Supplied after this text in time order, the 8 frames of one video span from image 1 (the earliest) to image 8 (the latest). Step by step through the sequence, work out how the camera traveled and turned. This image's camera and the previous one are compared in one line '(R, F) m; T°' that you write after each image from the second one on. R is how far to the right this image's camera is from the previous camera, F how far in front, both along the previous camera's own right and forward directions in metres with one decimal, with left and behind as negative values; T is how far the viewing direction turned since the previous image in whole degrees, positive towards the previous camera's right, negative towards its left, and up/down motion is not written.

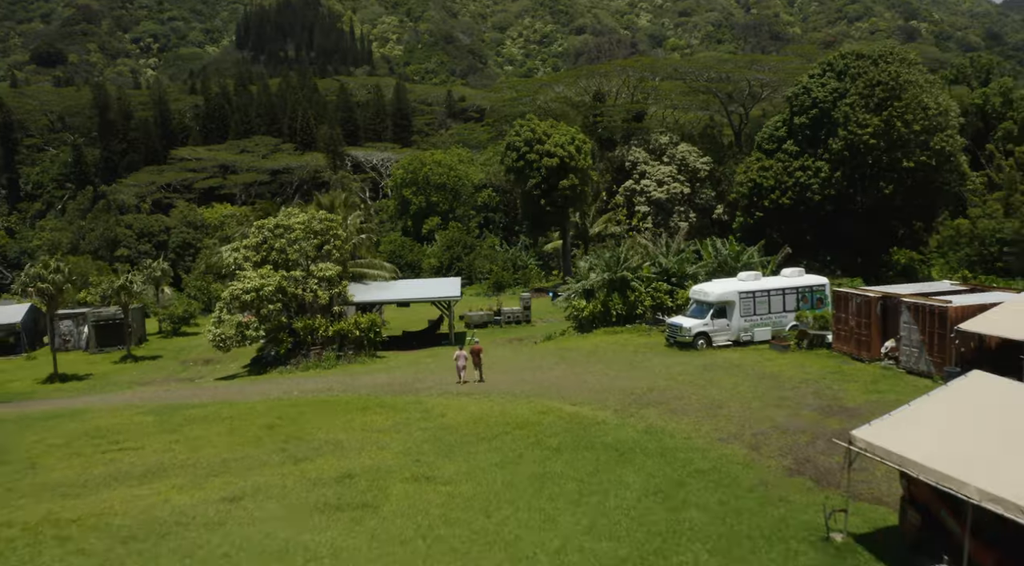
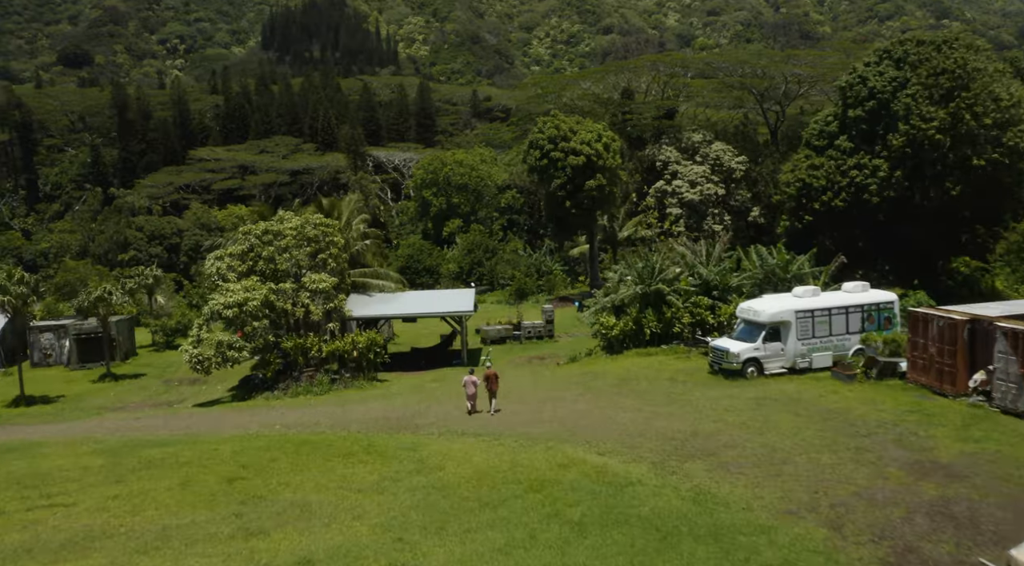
(+0.2, +2.8) m; -2°
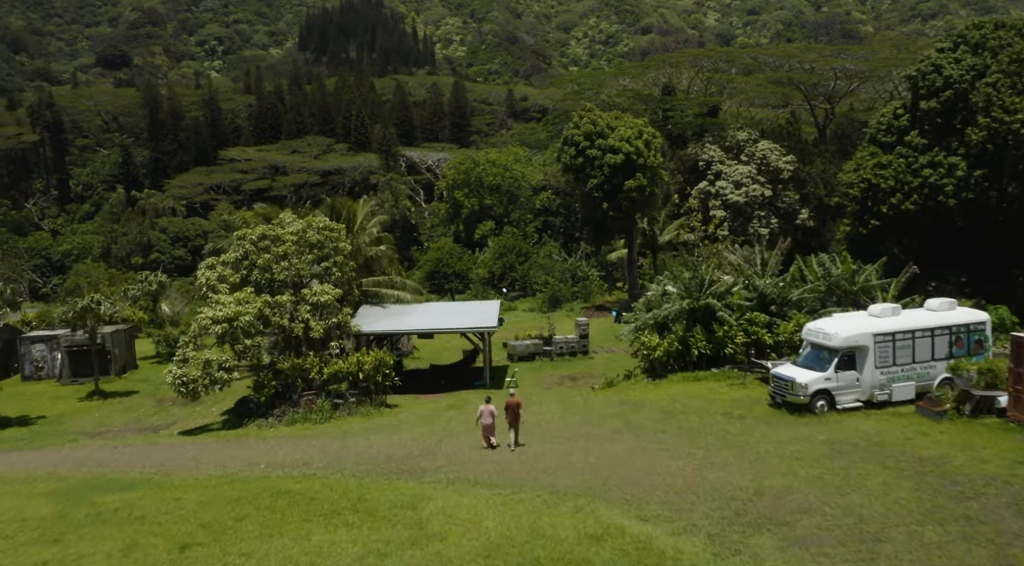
(+0.2, +2.5) m; -3°
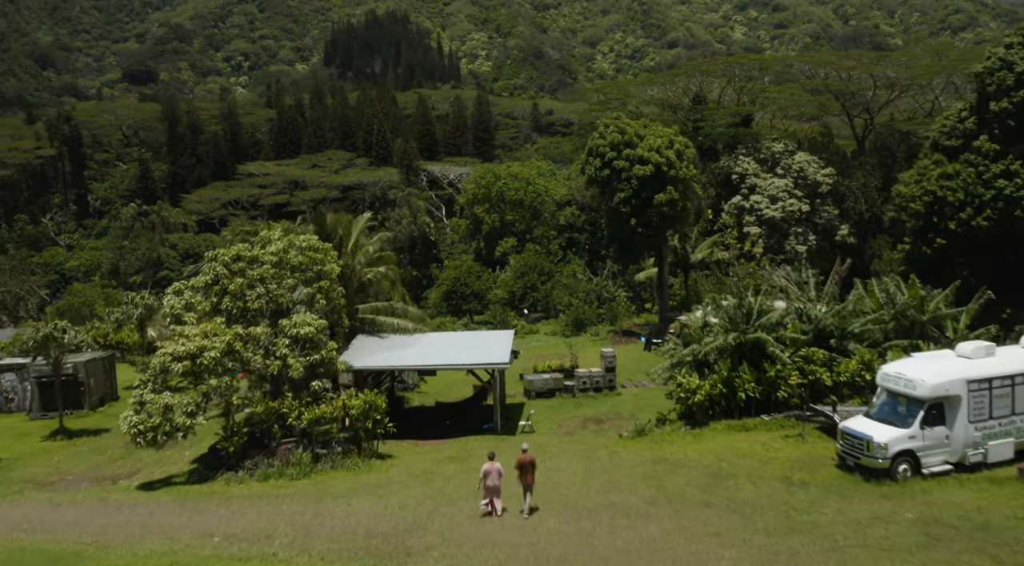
(+0.2, +2.6) m; -2°
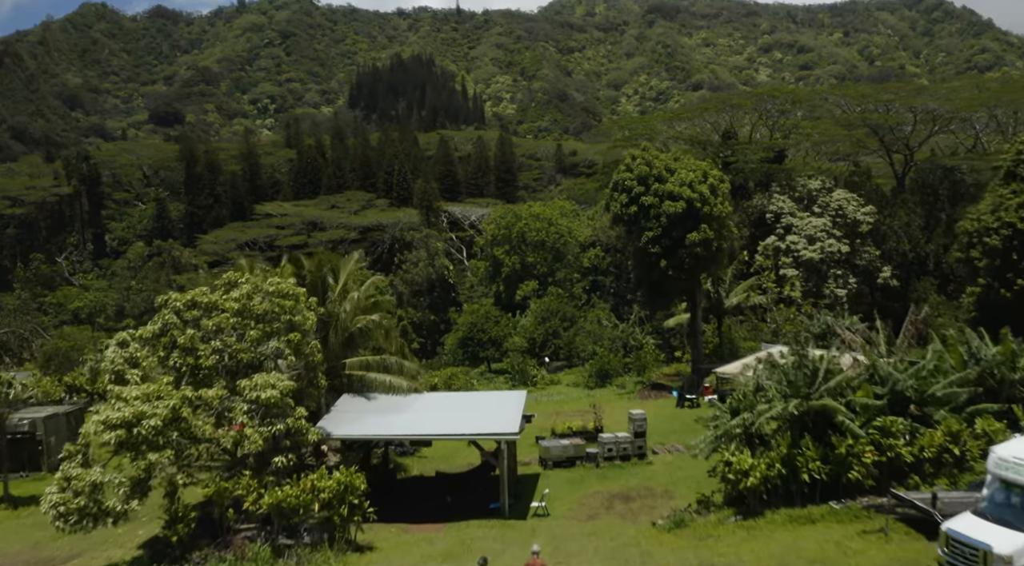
(+0.2, +2.6) m; -2°
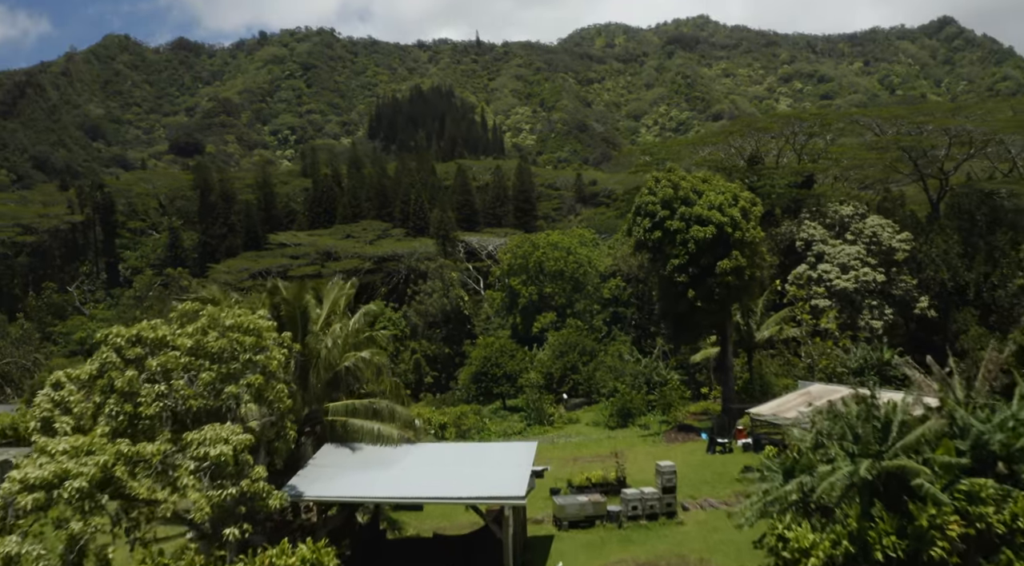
(+0.2, +2.1) m; -1°
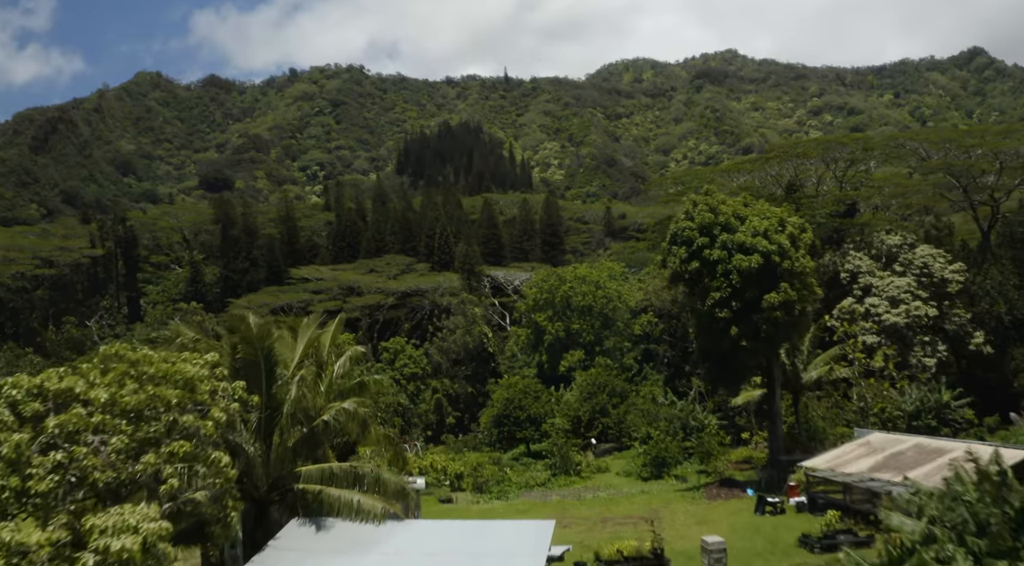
(+0.2, +2.4) m; -2°
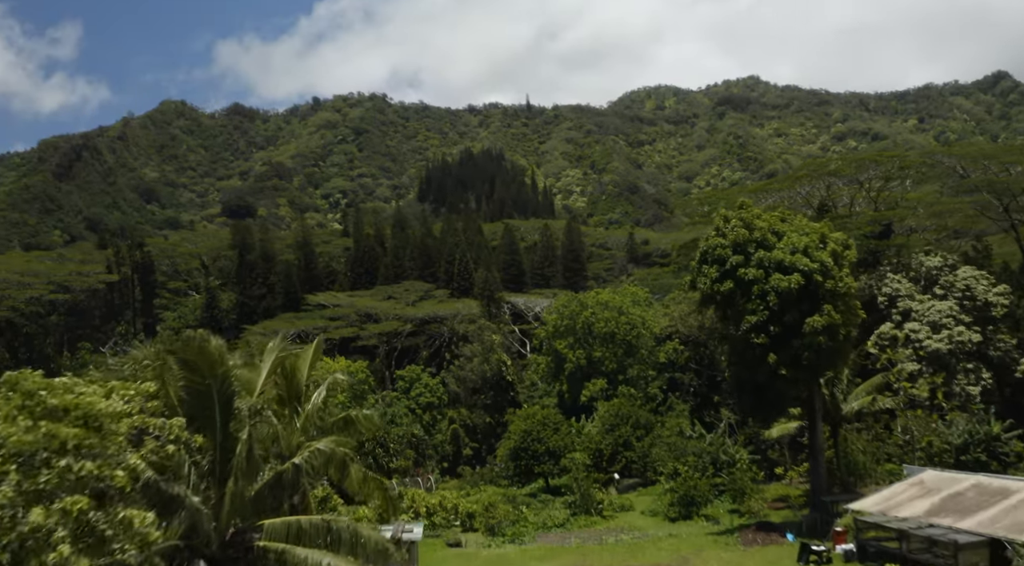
(+0.2, +1.8) m; -2°
